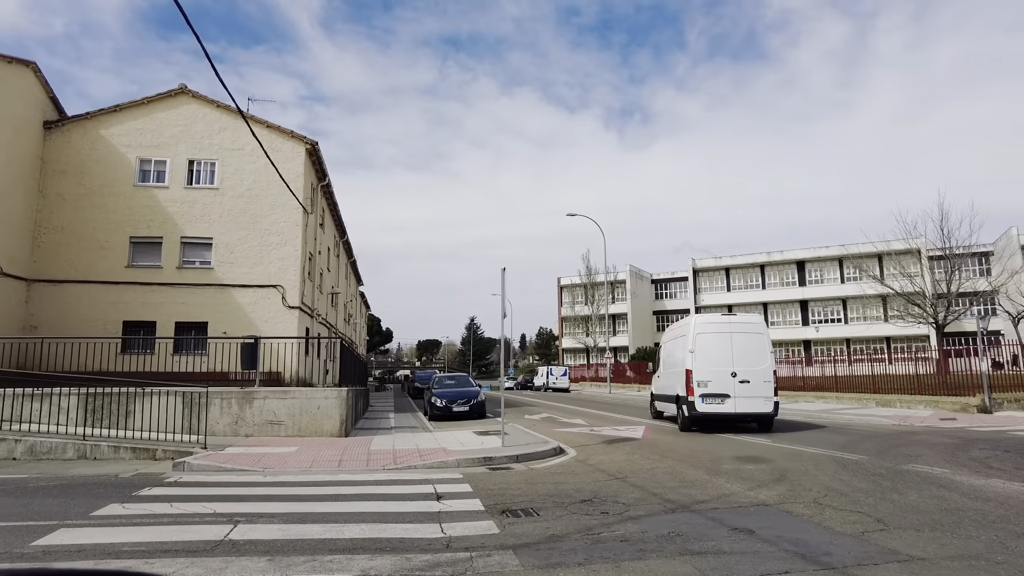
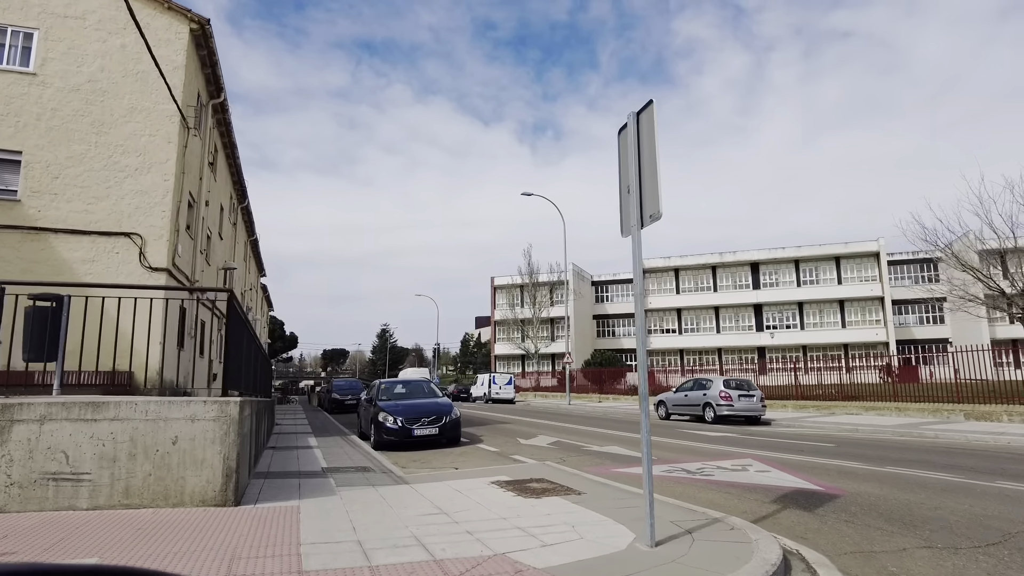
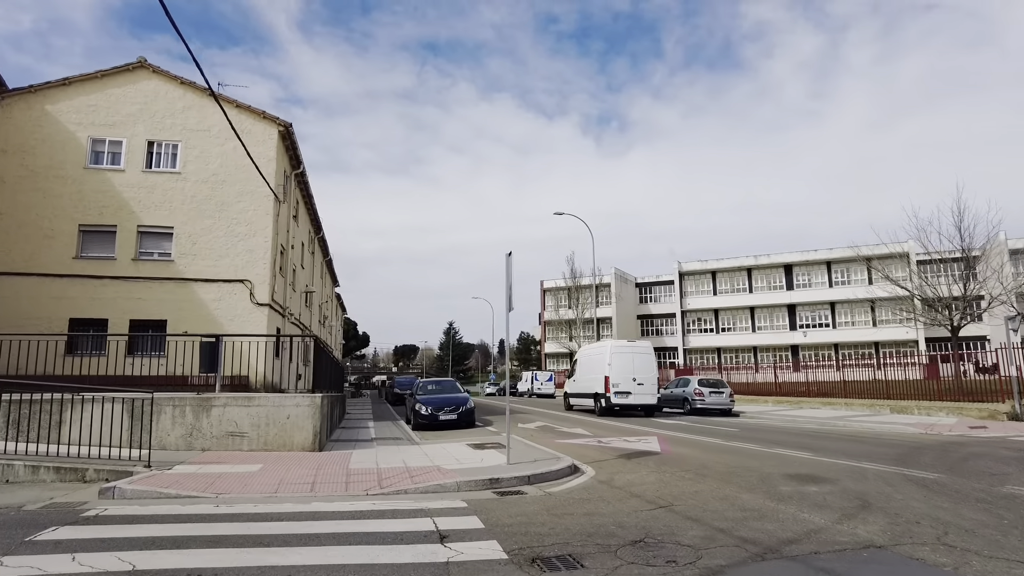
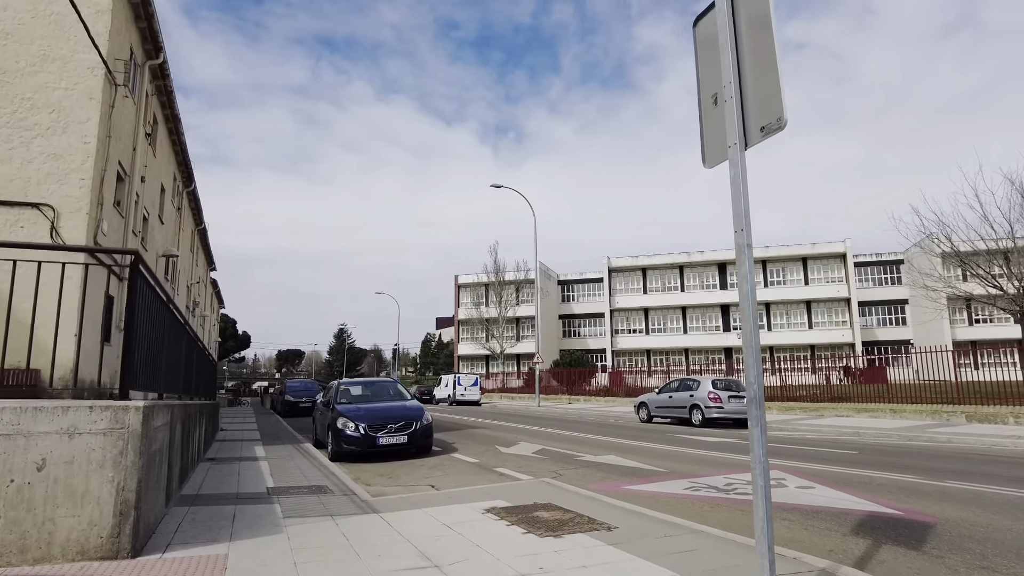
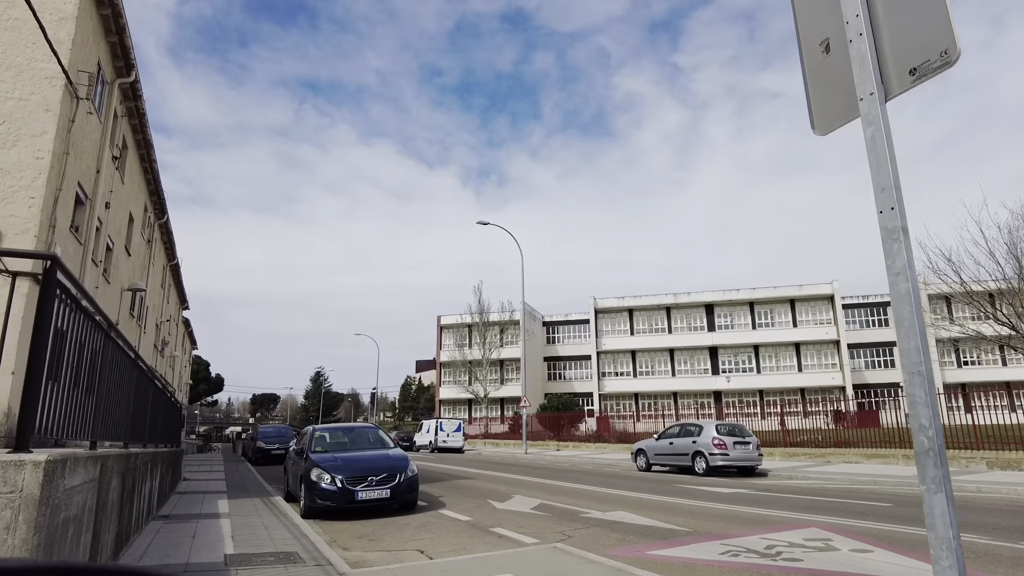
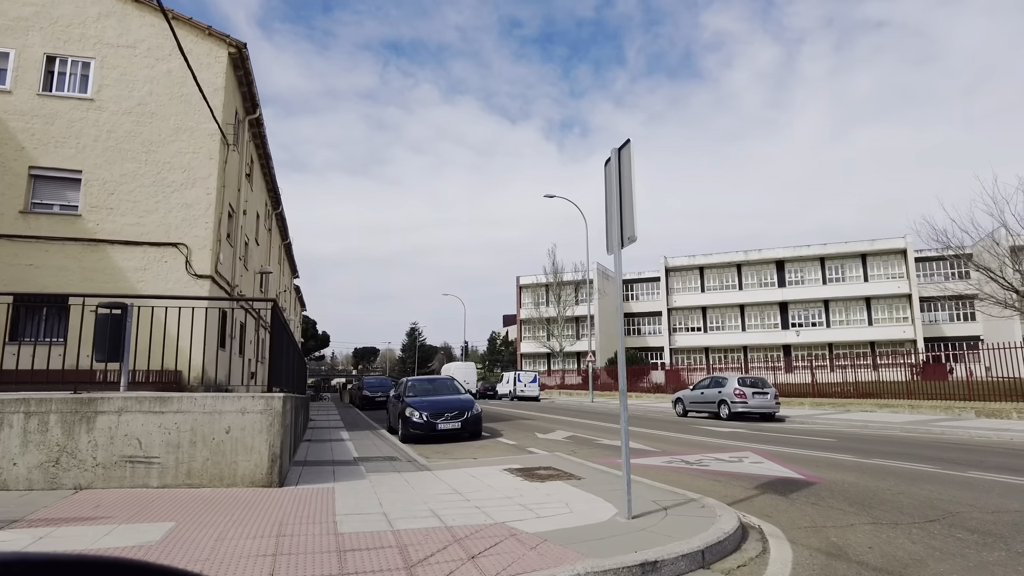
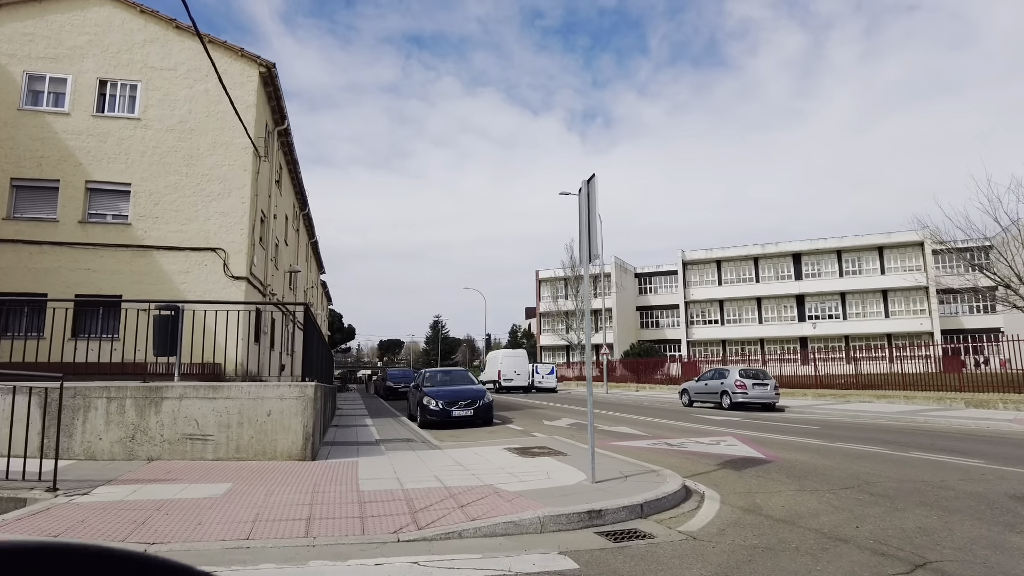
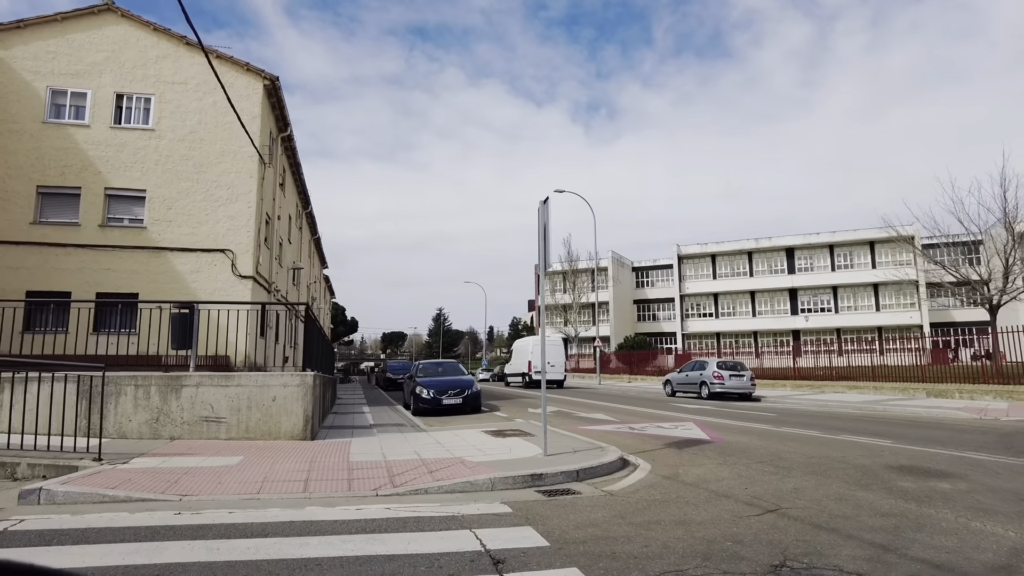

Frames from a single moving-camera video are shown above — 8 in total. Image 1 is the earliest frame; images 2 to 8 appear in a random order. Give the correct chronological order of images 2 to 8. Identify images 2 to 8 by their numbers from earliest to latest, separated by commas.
3, 8, 7, 6, 2, 4, 5
